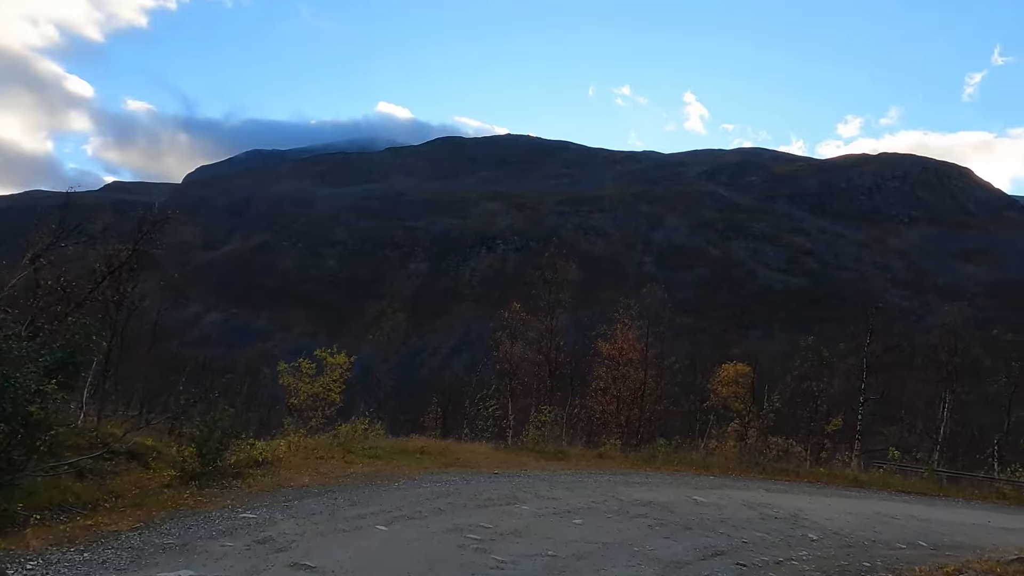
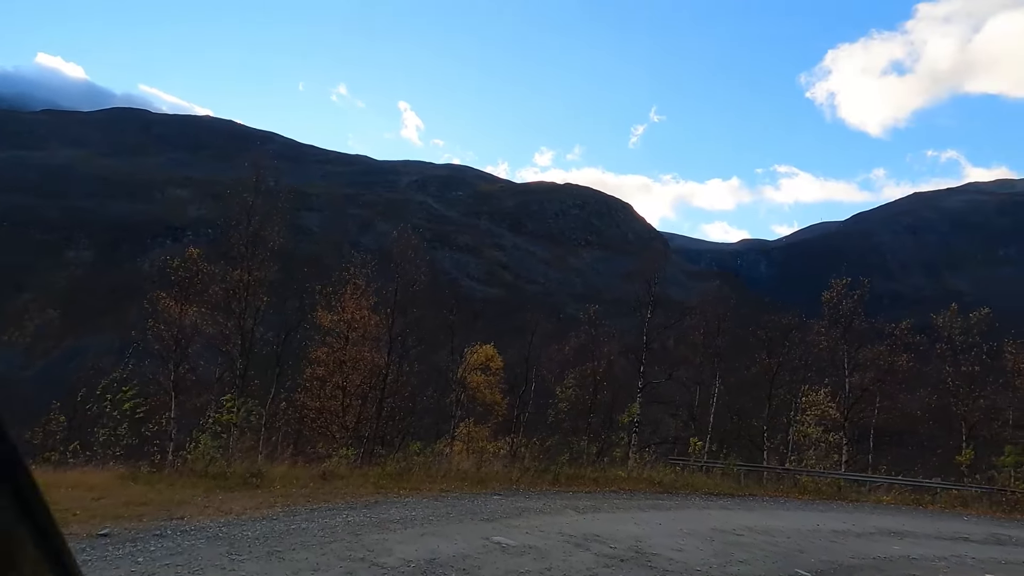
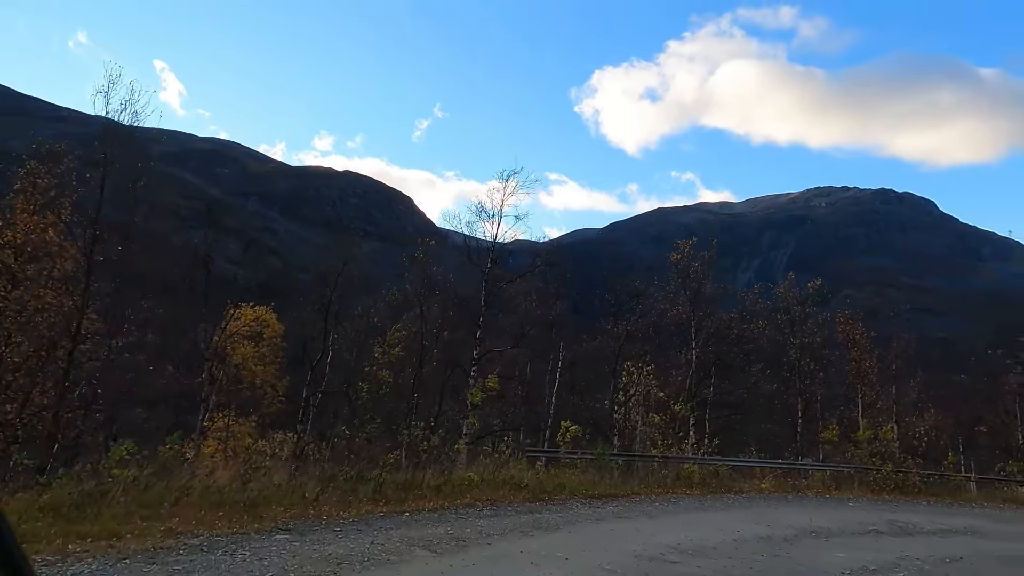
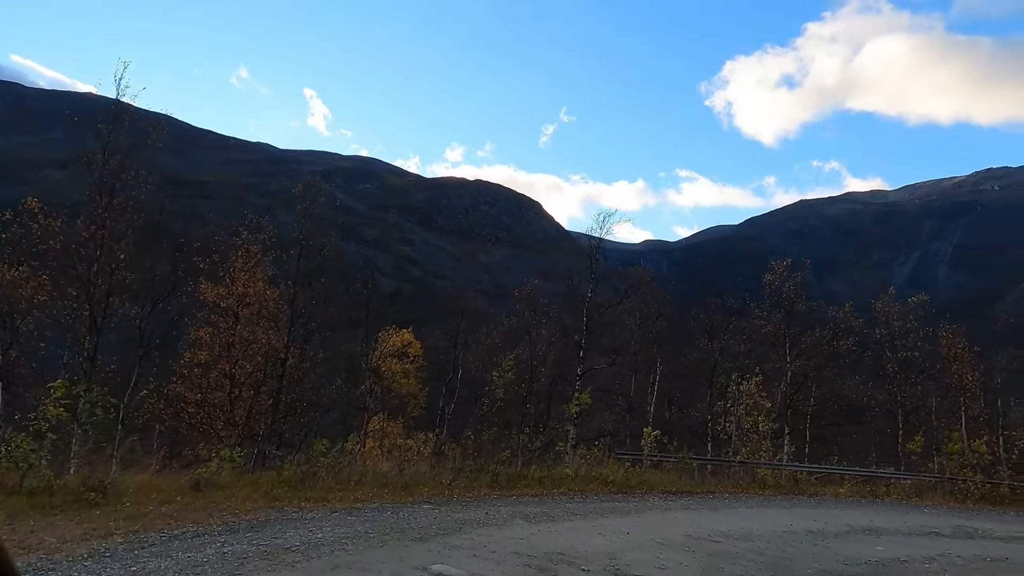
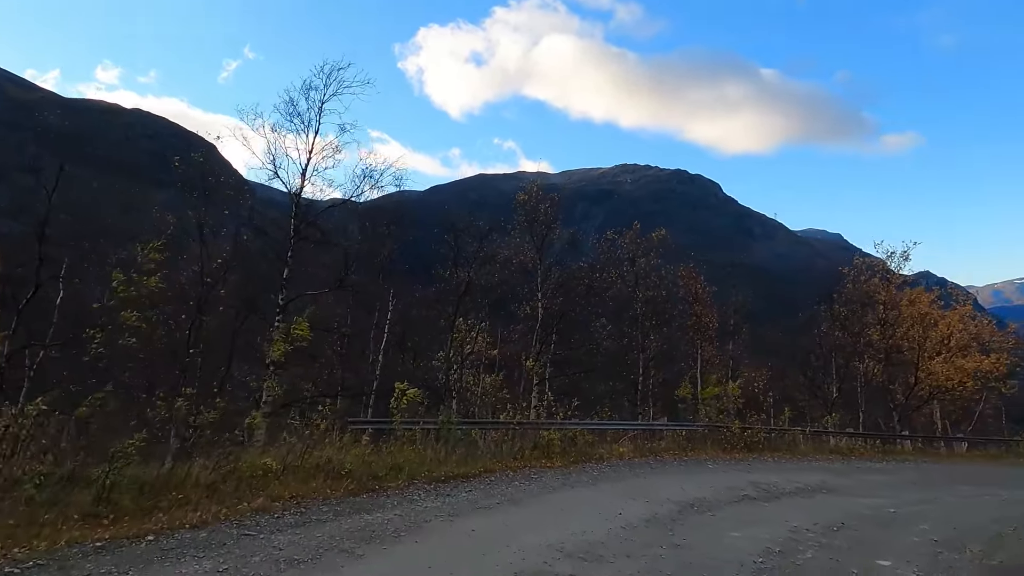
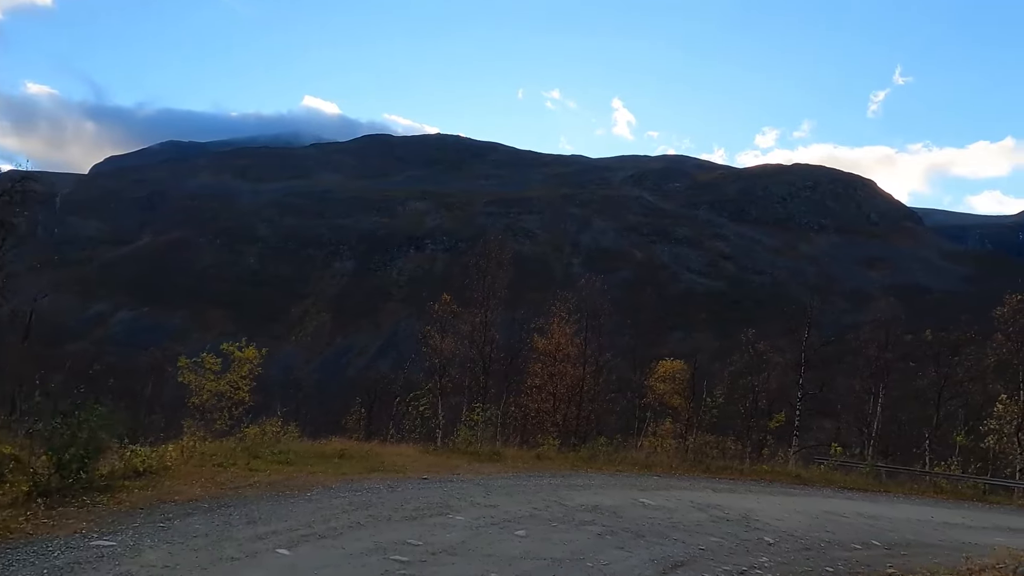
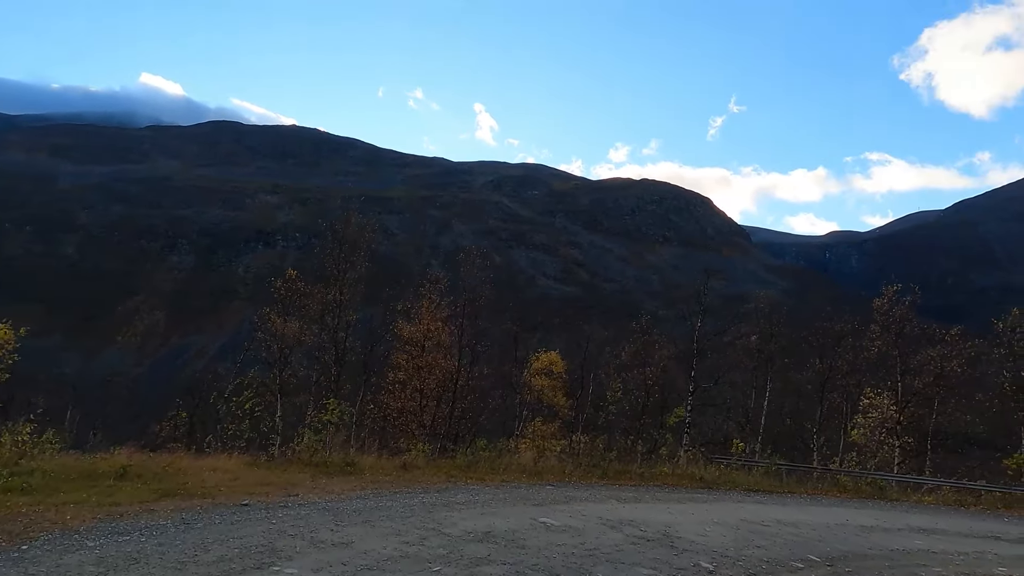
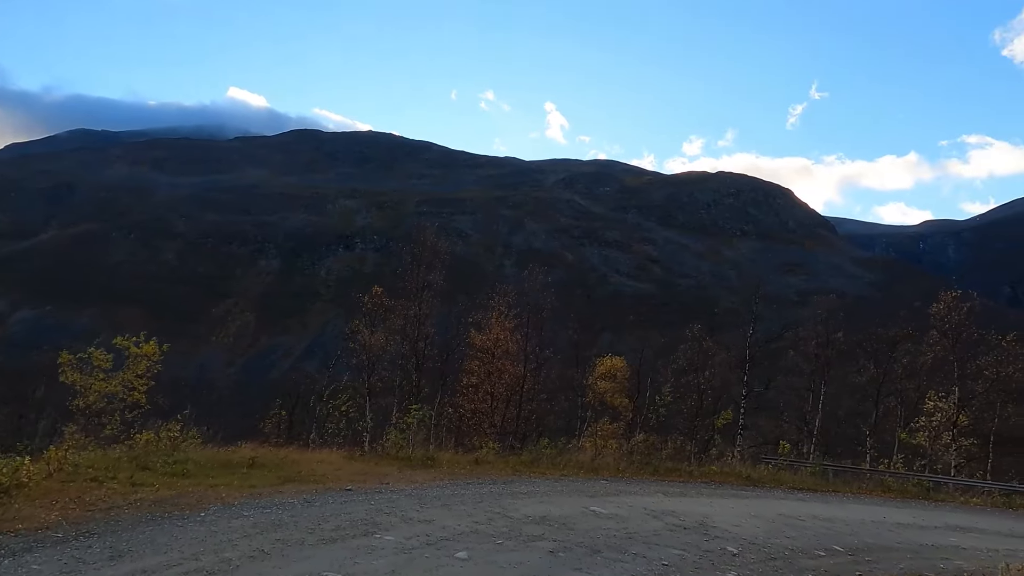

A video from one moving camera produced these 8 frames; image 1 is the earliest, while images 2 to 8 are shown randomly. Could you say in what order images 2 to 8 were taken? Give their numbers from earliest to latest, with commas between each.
6, 8, 7, 2, 4, 3, 5
